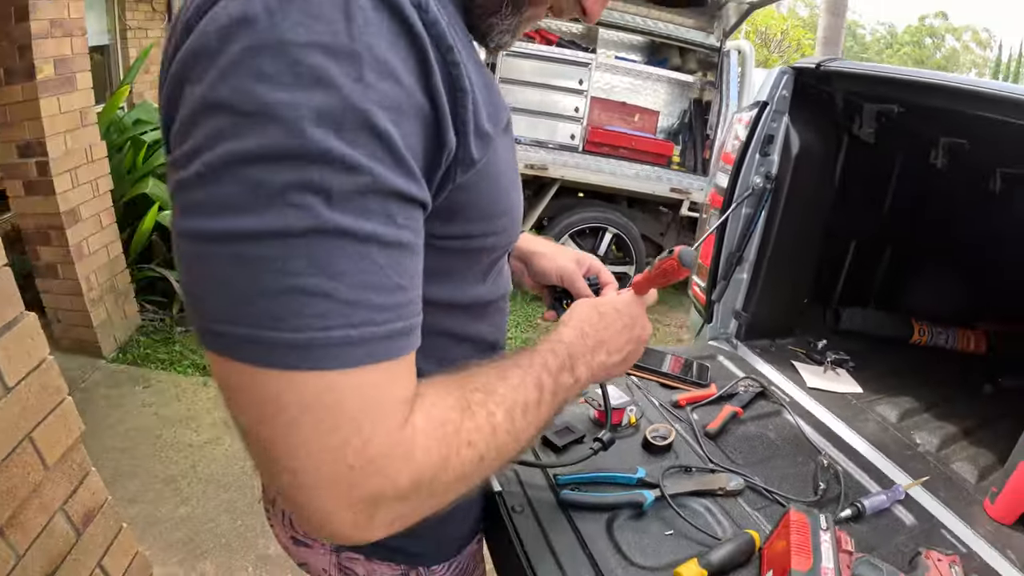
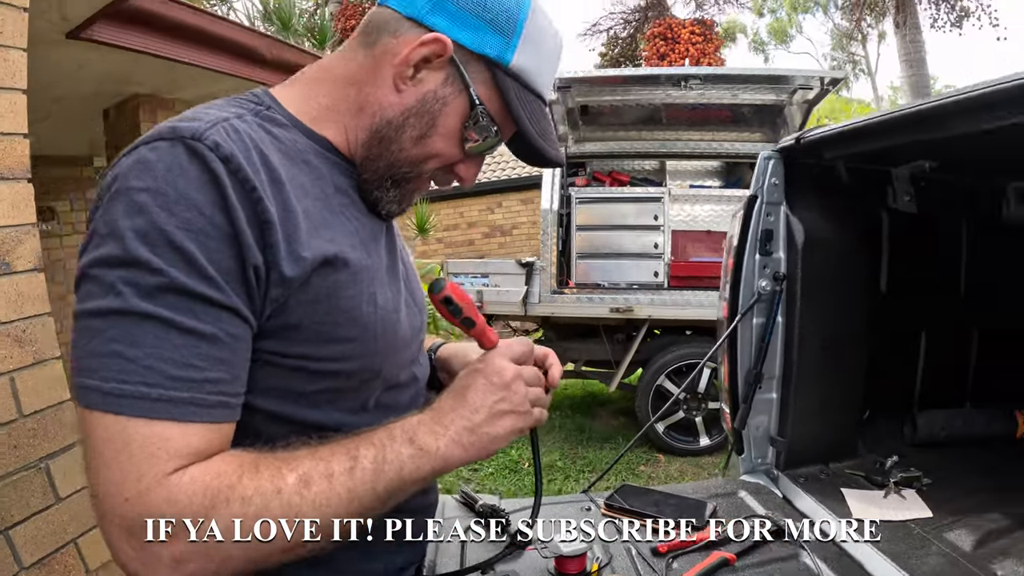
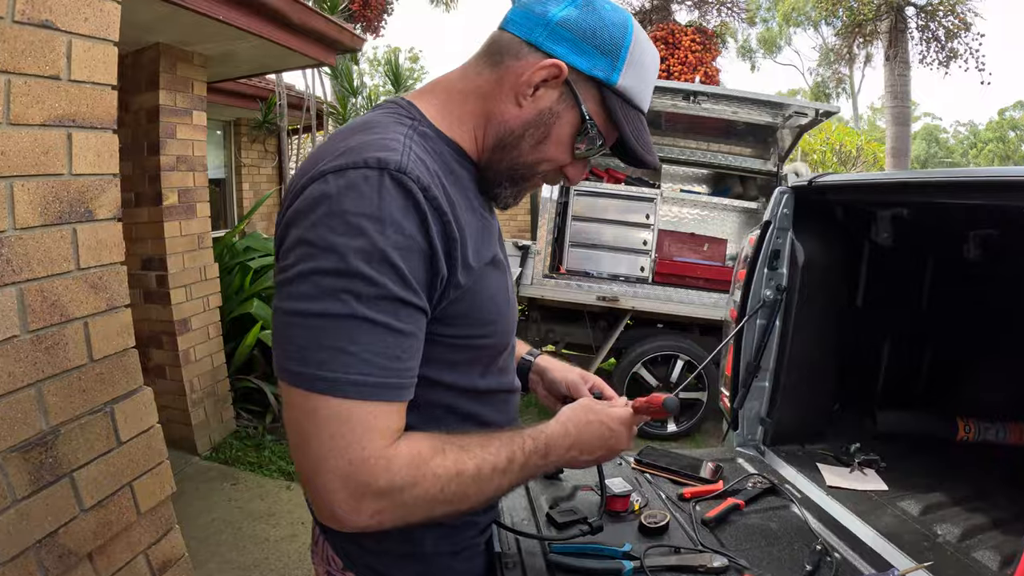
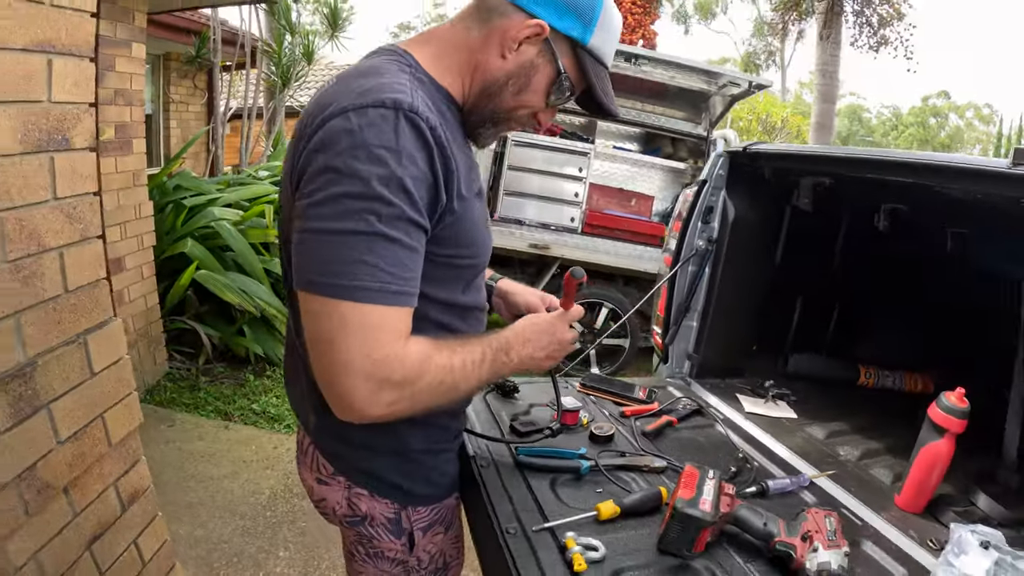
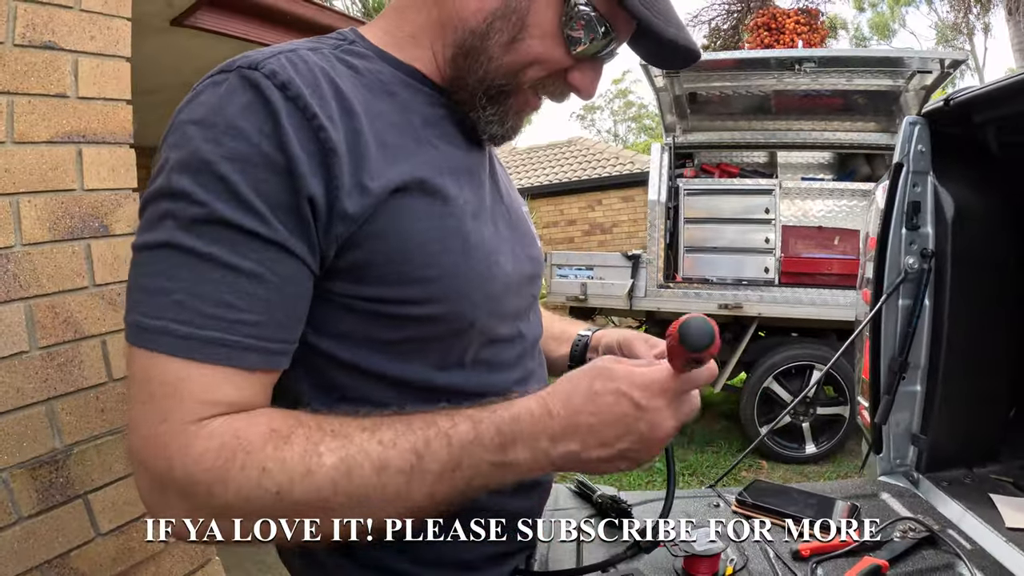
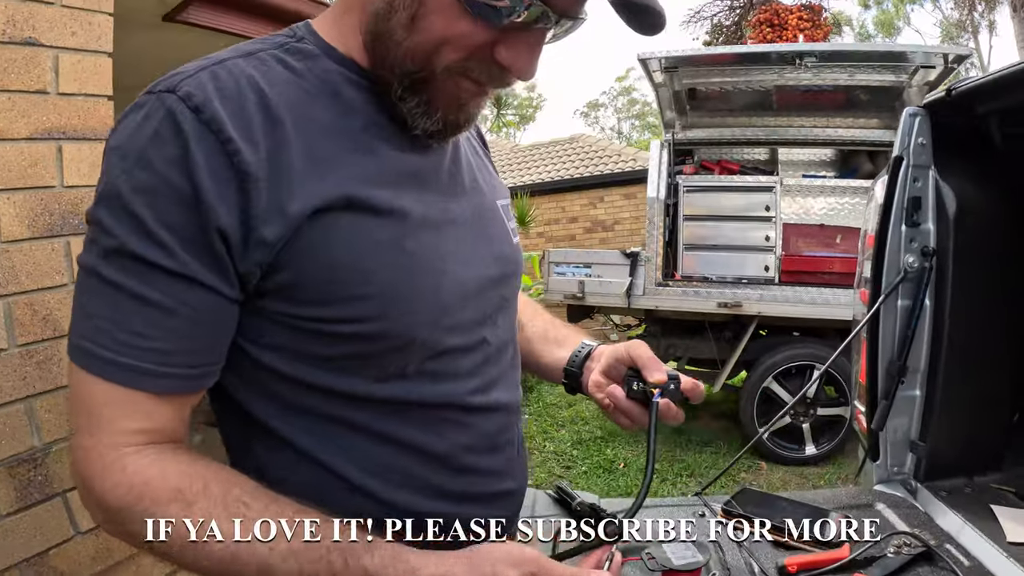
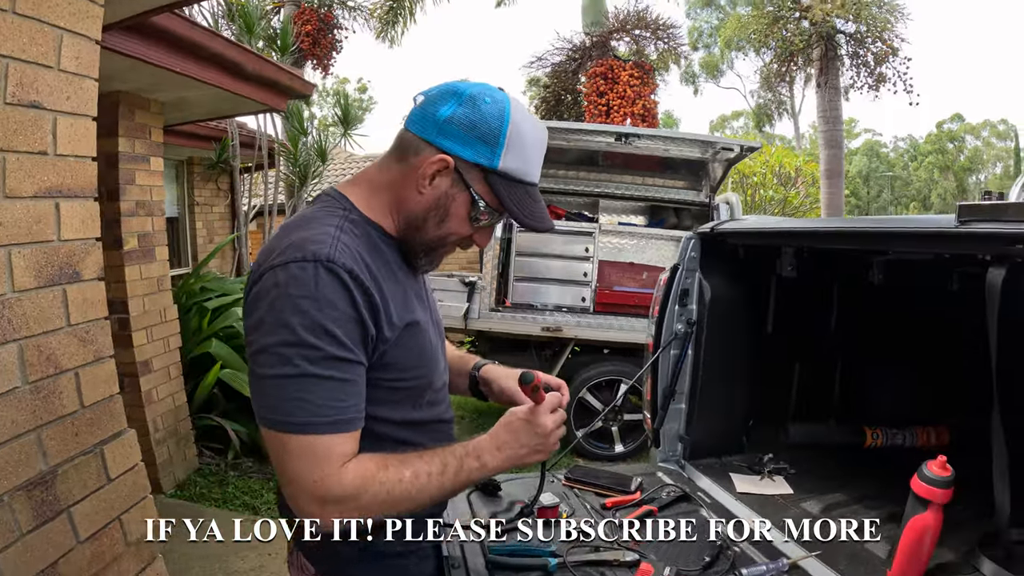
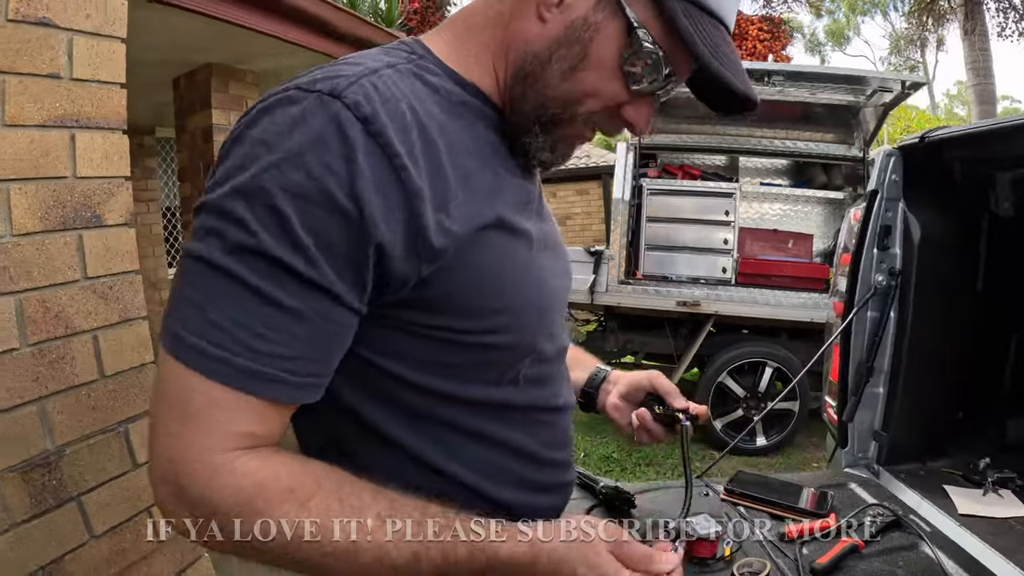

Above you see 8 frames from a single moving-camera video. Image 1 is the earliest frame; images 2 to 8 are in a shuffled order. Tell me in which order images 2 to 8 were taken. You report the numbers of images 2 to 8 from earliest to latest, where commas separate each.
4, 3, 8, 6, 5, 2, 7
